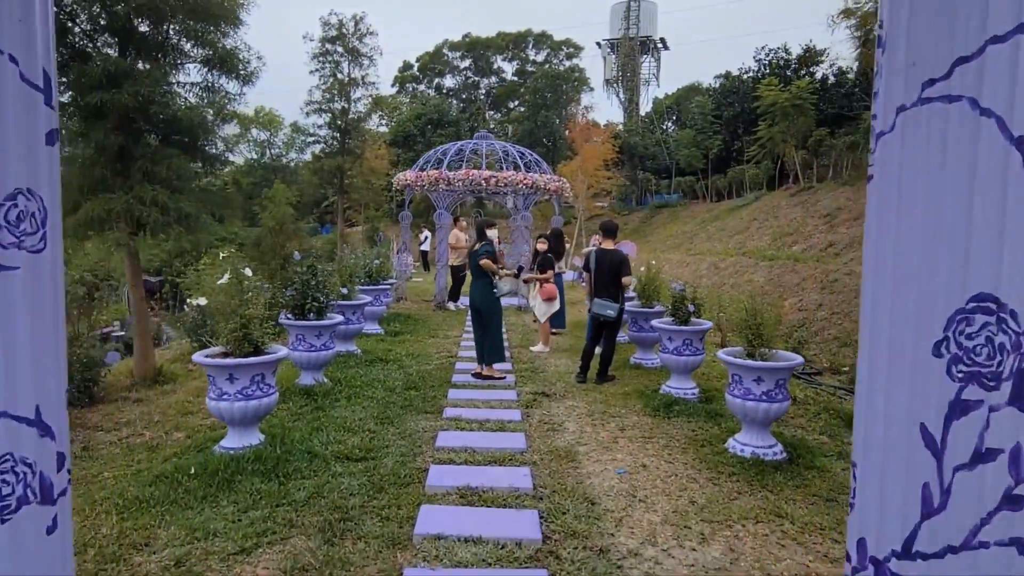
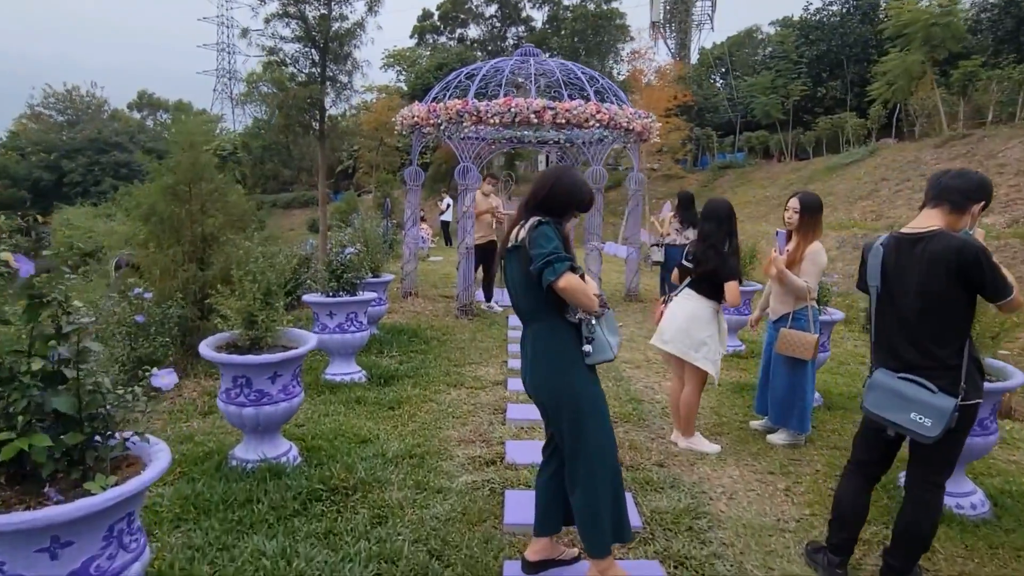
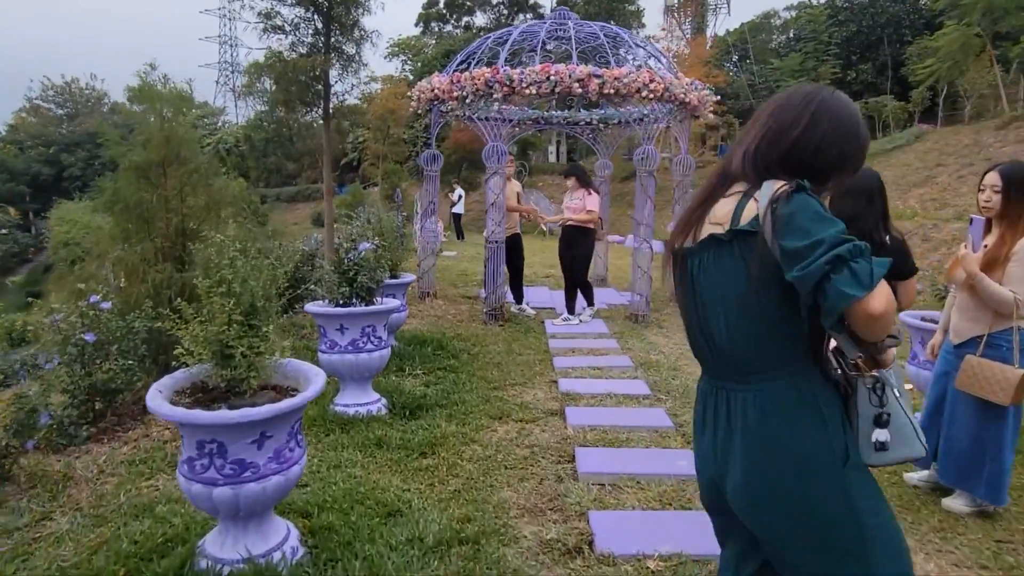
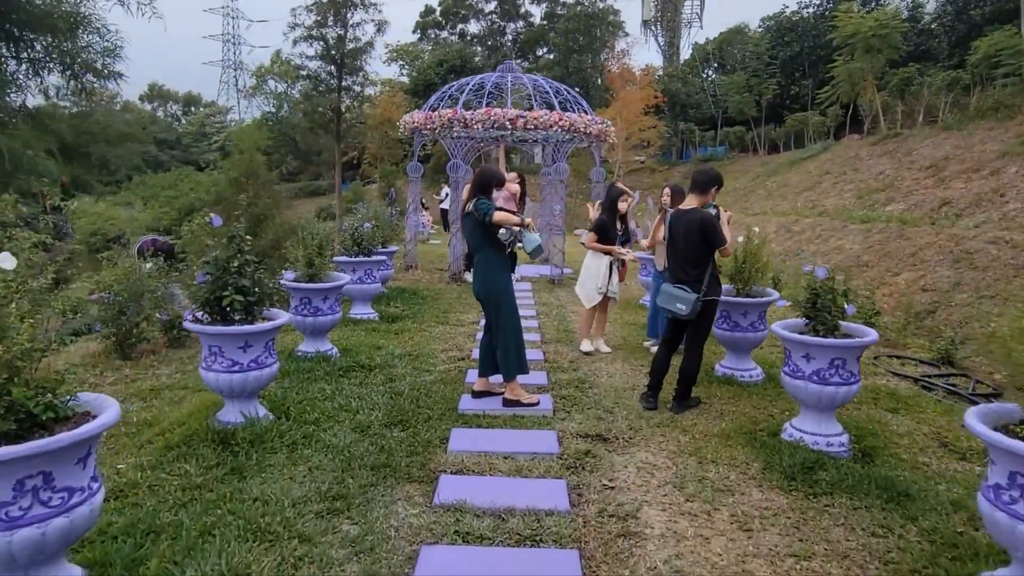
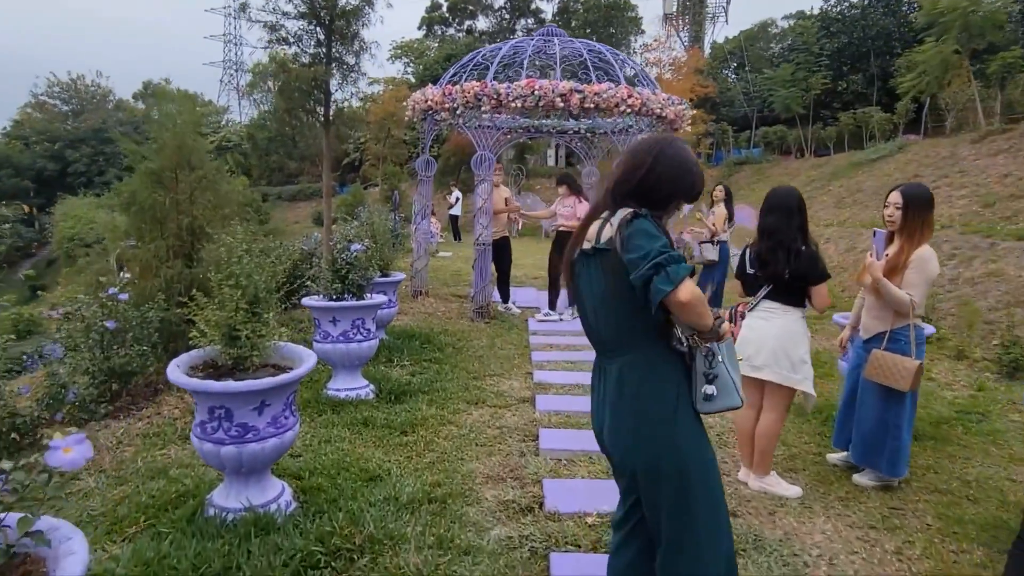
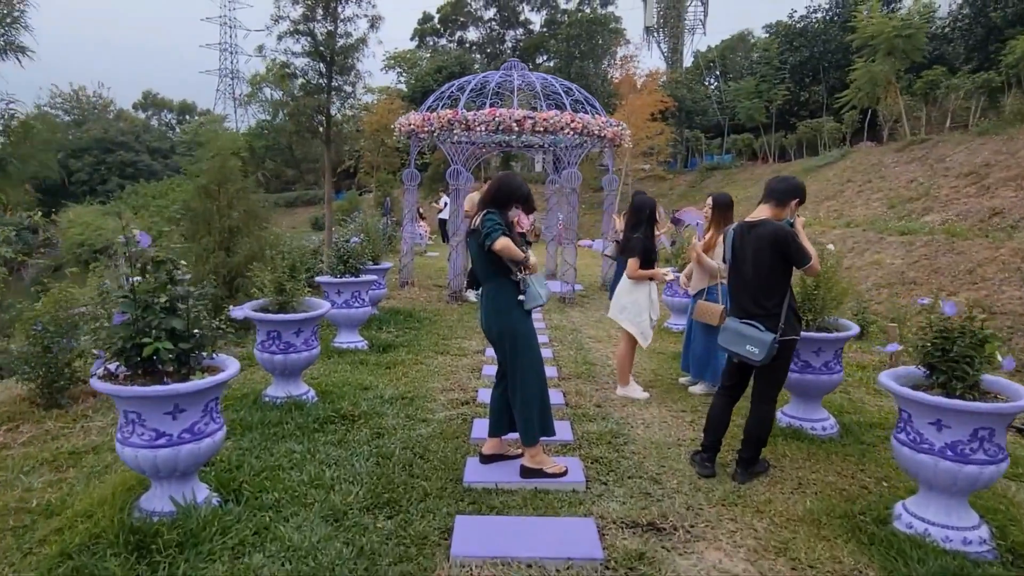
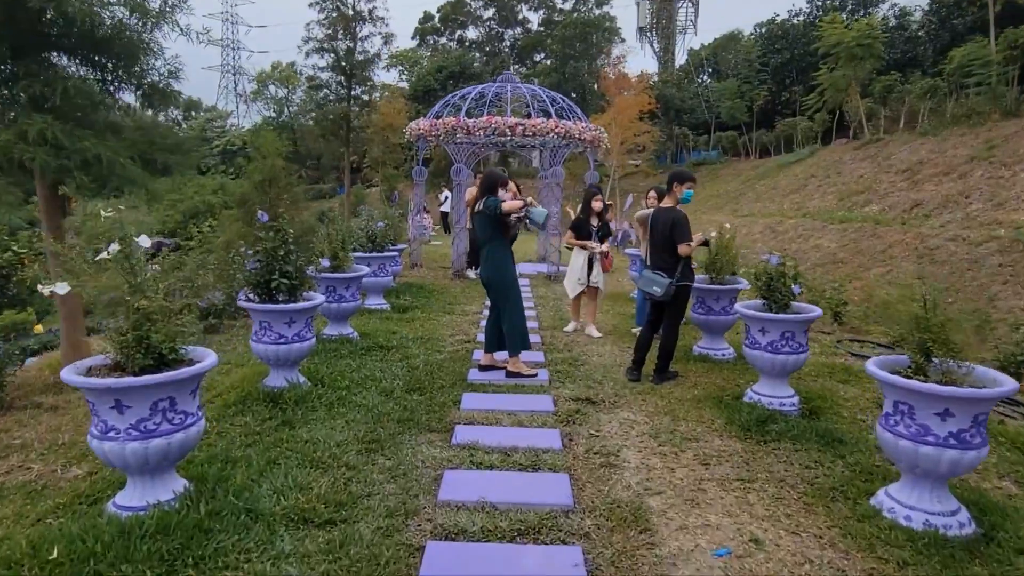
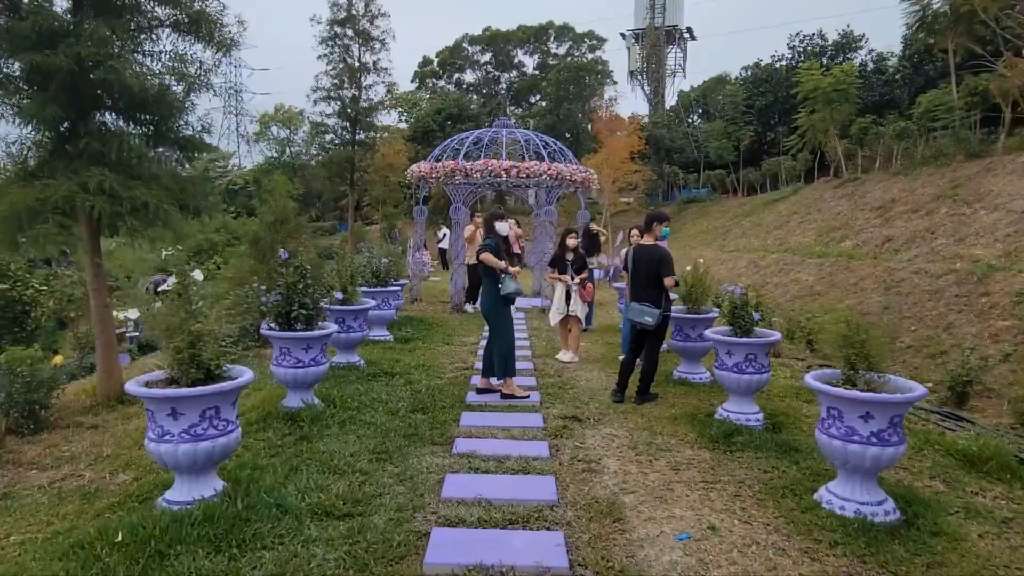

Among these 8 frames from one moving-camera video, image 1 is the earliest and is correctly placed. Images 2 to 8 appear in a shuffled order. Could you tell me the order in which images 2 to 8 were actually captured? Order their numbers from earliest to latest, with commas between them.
8, 7, 4, 6, 2, 5, 3
